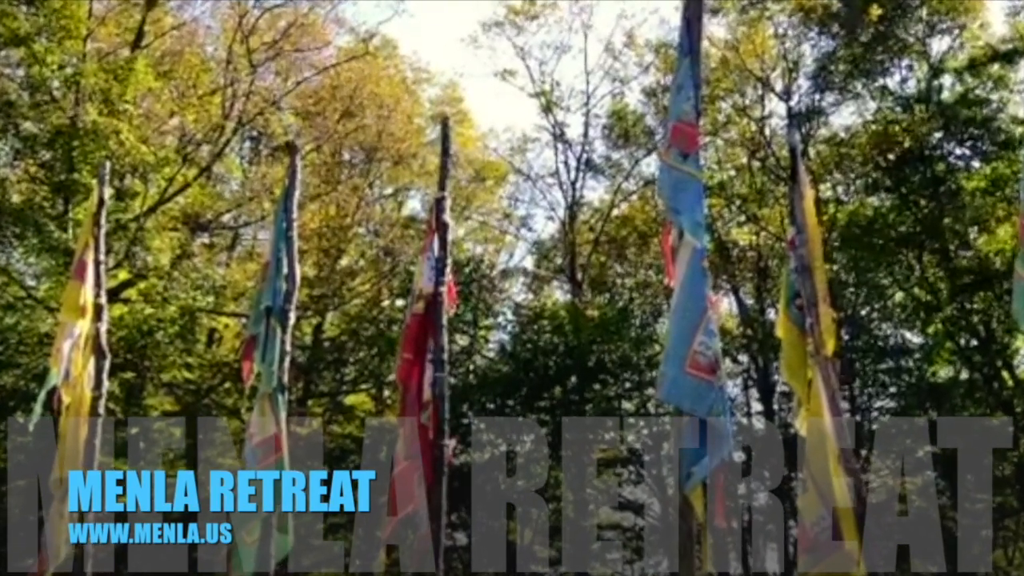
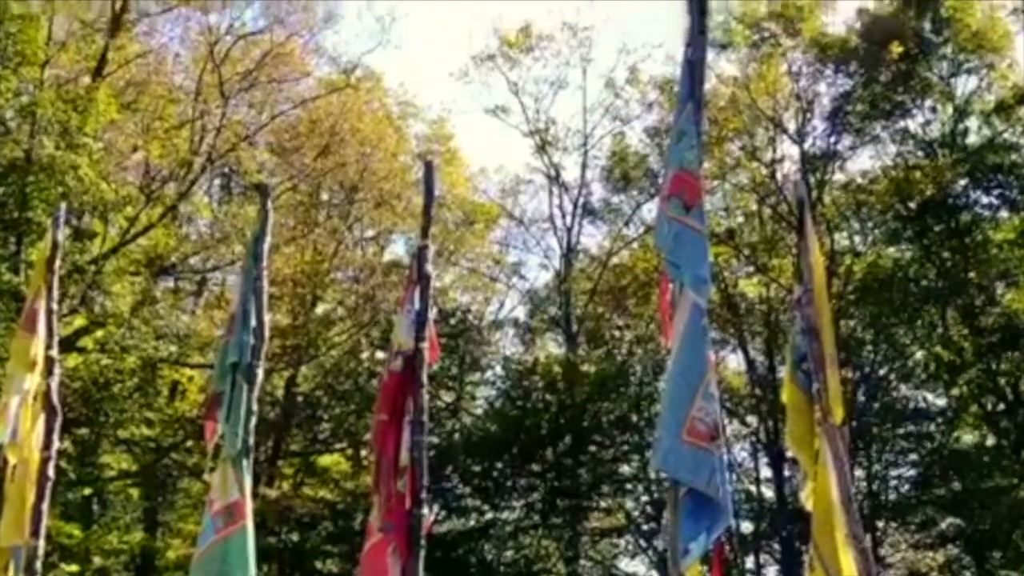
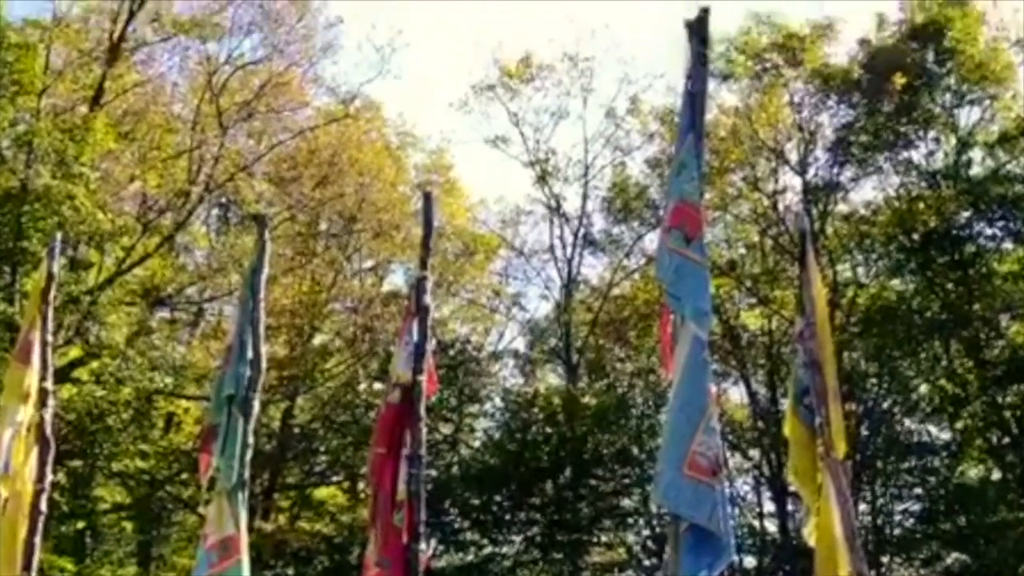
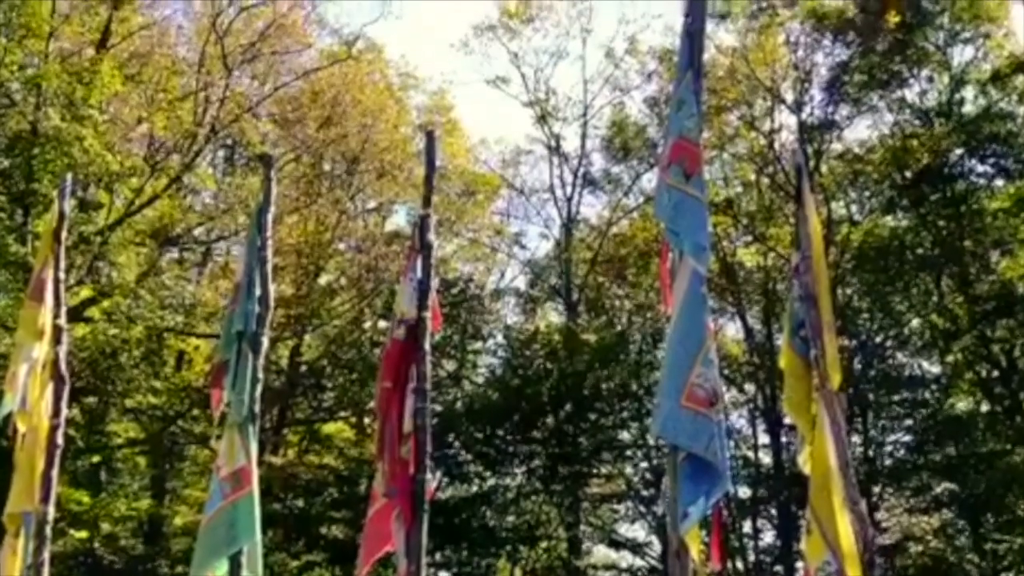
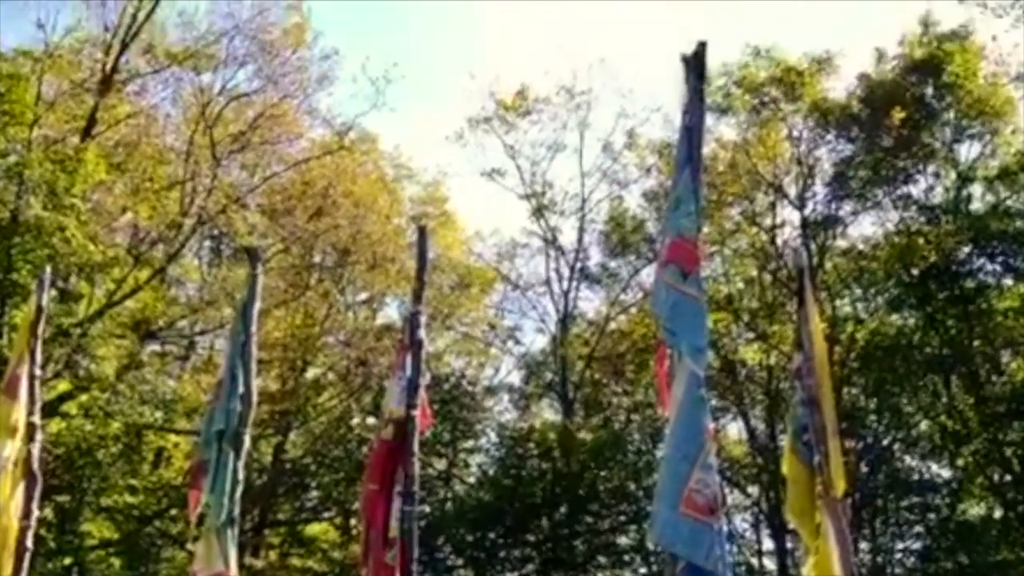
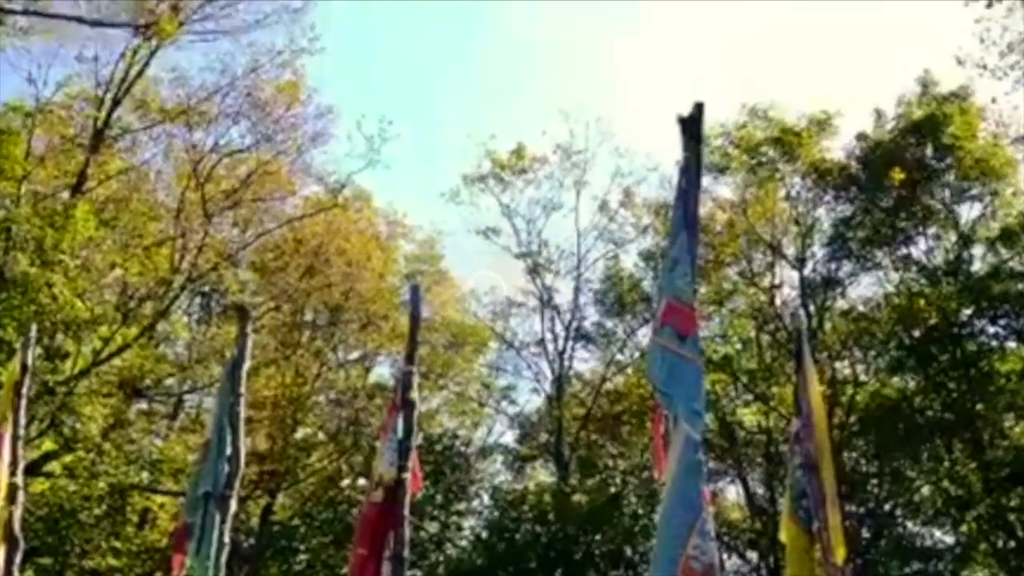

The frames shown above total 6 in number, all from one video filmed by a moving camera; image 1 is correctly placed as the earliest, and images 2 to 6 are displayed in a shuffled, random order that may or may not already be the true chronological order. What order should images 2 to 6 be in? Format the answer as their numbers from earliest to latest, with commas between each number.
4, 2, 3, 5, 6
